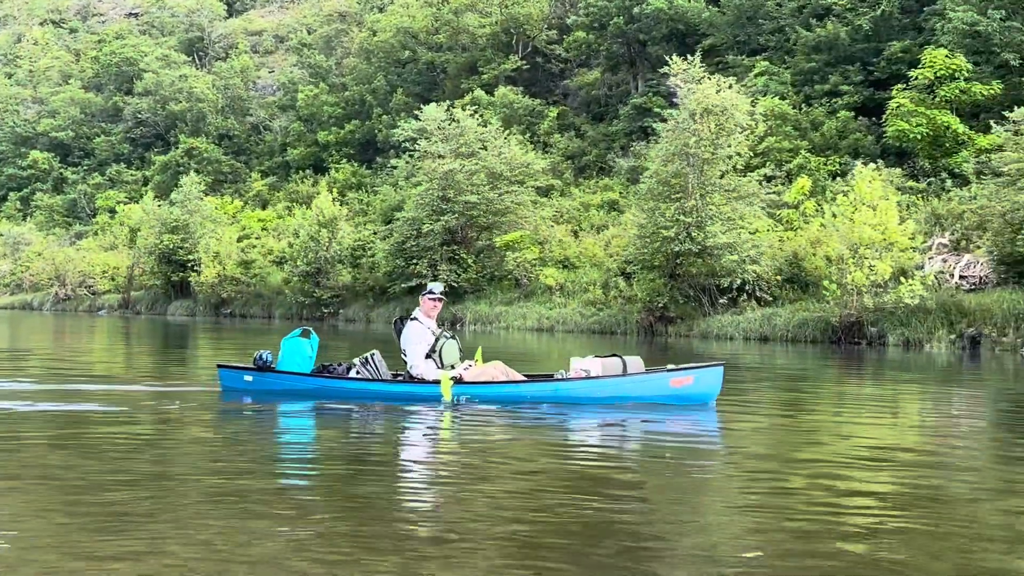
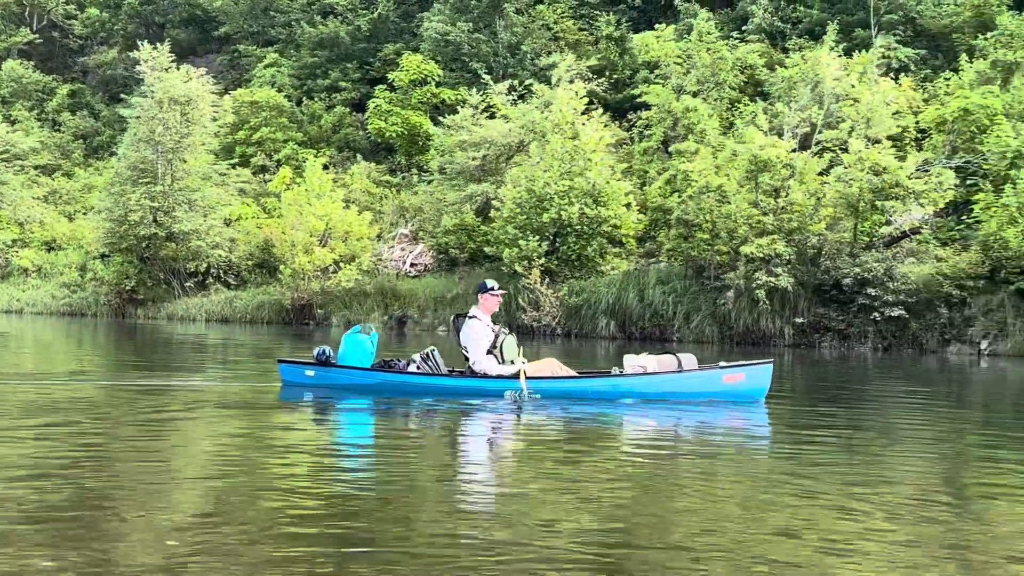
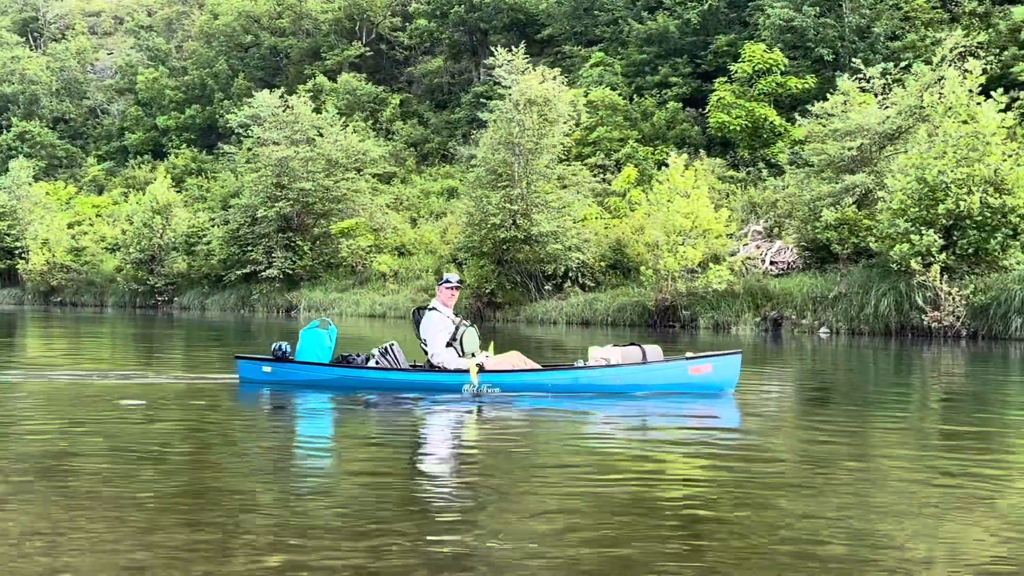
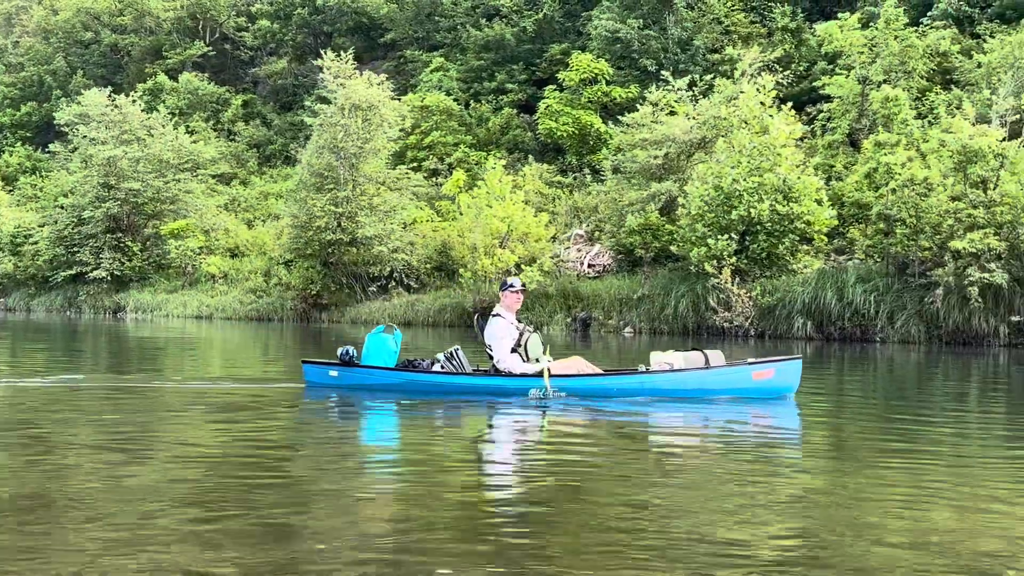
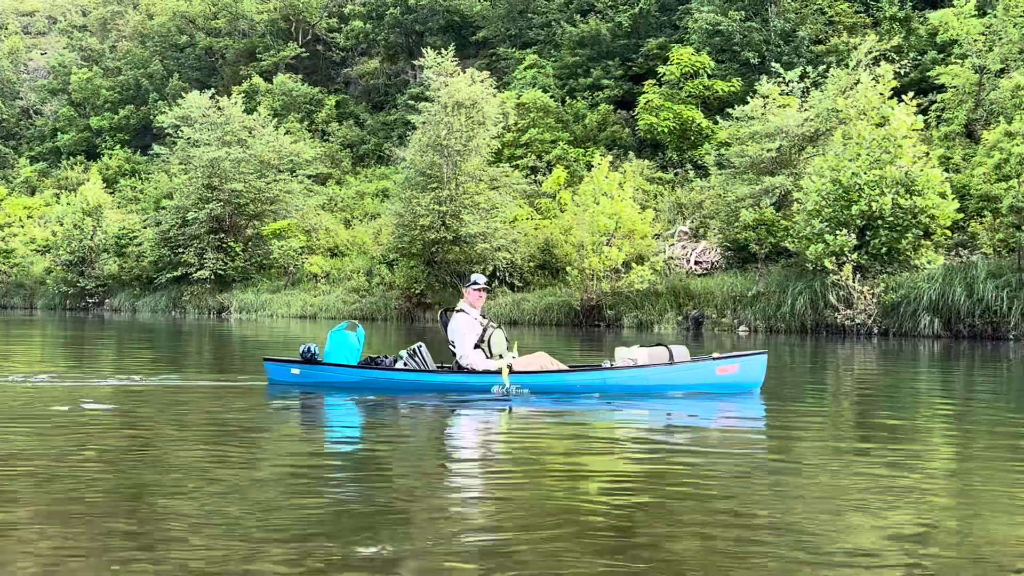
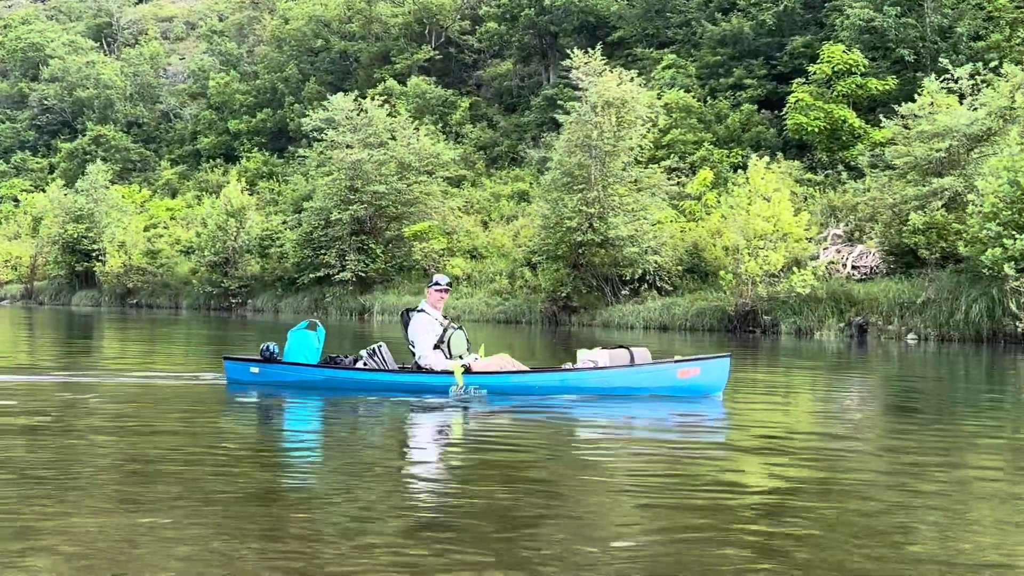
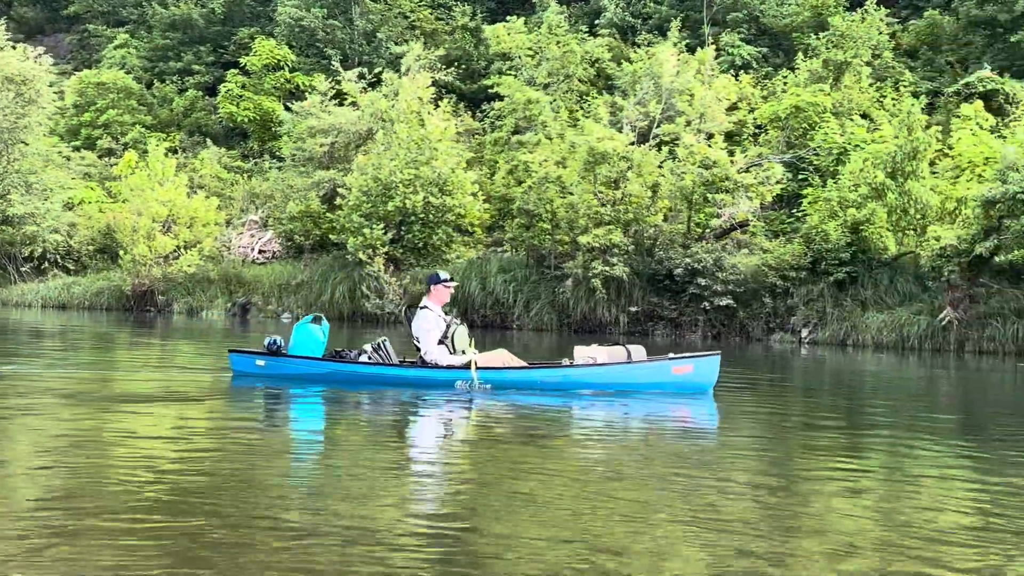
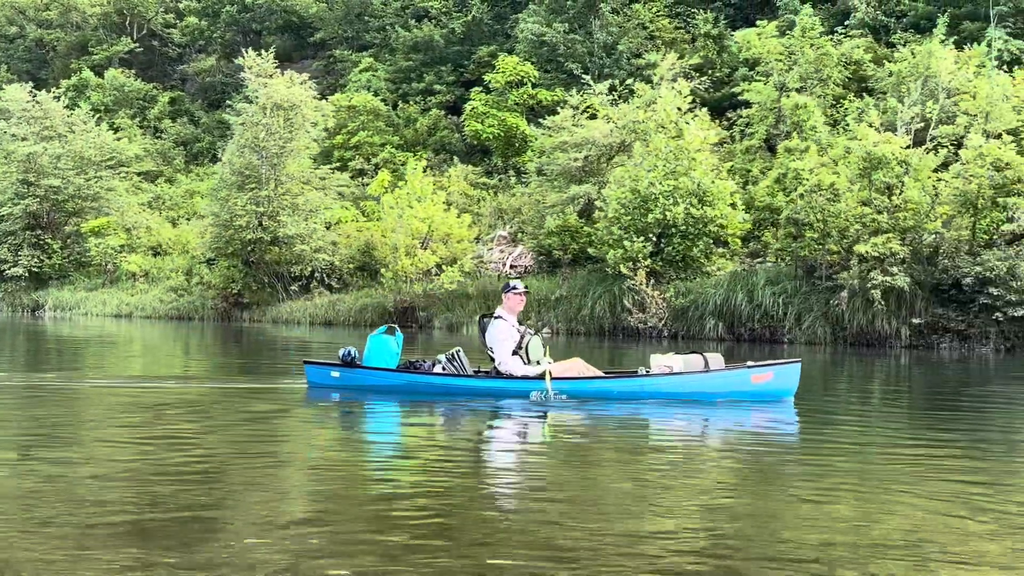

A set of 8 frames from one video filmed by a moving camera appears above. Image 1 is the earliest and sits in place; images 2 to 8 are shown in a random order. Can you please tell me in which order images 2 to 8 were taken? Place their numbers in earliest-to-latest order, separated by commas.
6, 3, 5, 4, 8, 2, 7
